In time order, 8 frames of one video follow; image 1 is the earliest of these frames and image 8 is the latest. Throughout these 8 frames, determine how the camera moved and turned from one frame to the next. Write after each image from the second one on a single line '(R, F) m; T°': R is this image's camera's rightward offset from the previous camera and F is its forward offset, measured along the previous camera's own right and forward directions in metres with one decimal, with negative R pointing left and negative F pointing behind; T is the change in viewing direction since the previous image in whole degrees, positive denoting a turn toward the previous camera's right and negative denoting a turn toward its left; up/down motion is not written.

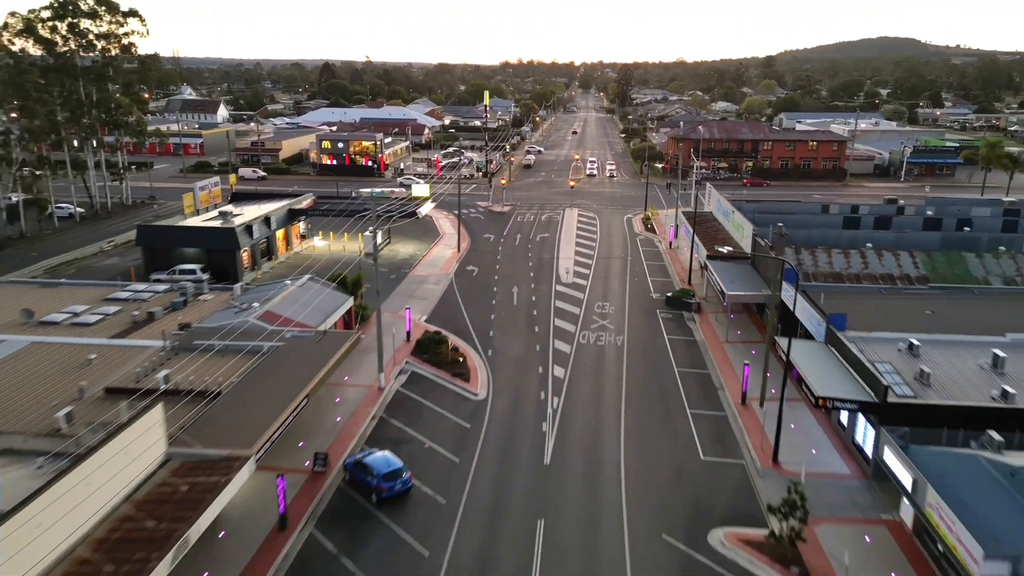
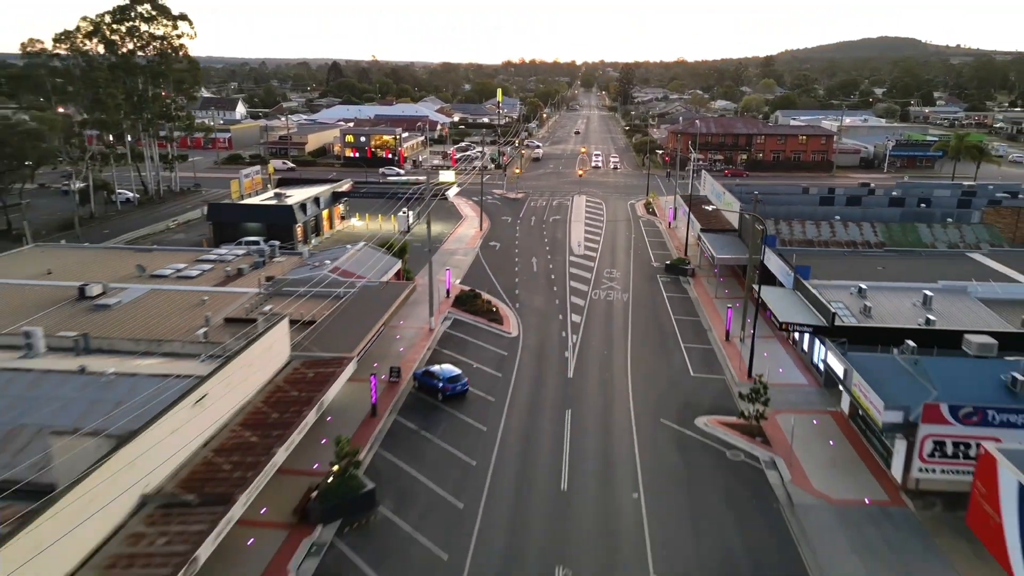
(-1.3, -6.4) m; 0°
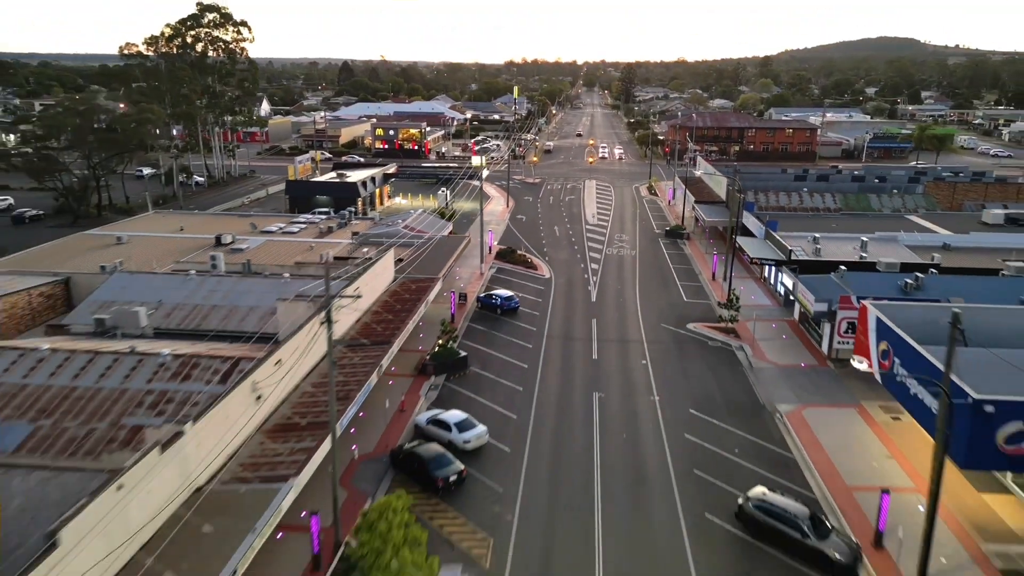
(-2.2, -9.8) m; 0°
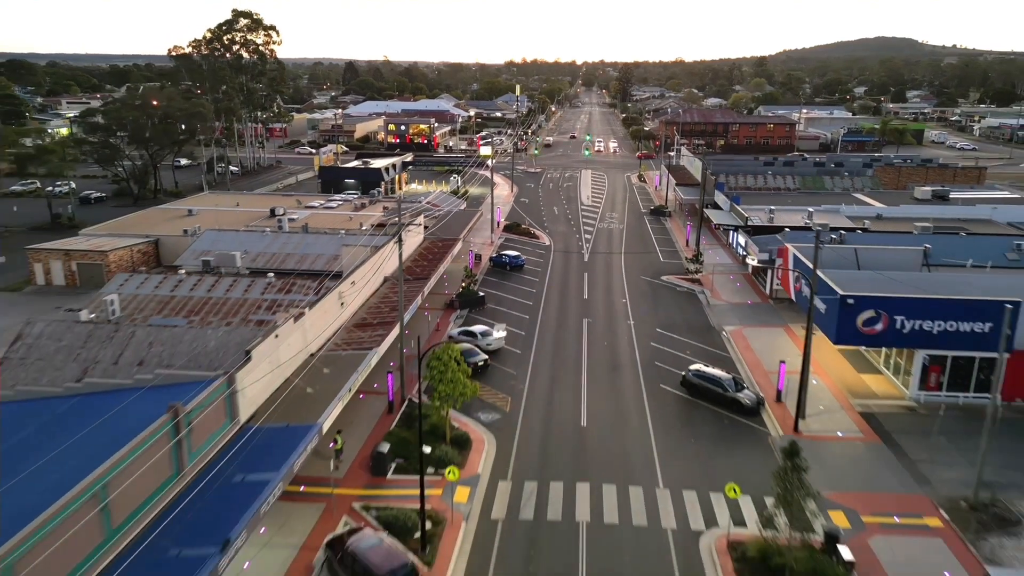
(-0.5, -8.3) m; 0°
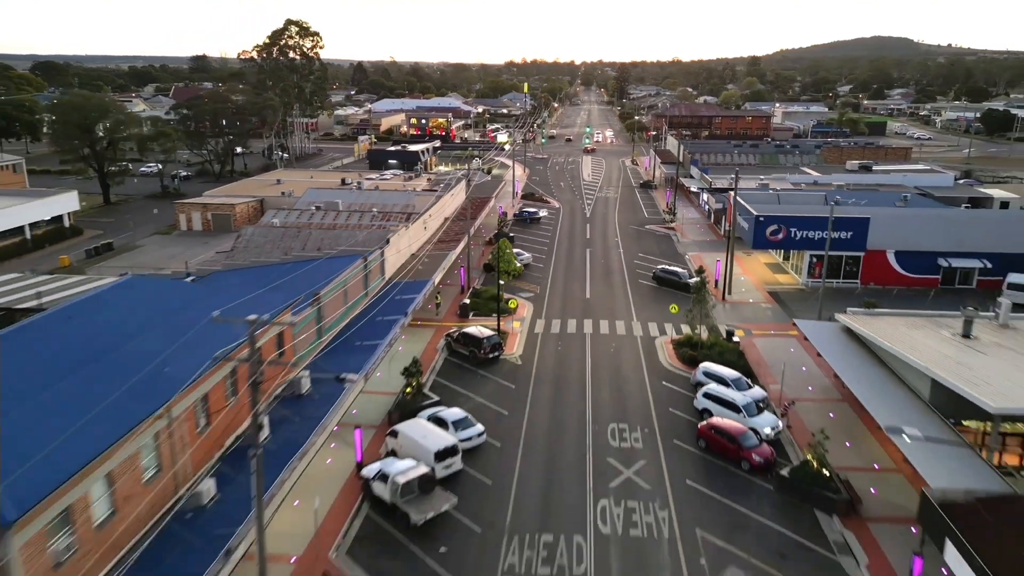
(-1.8, -14.1) m; 0°
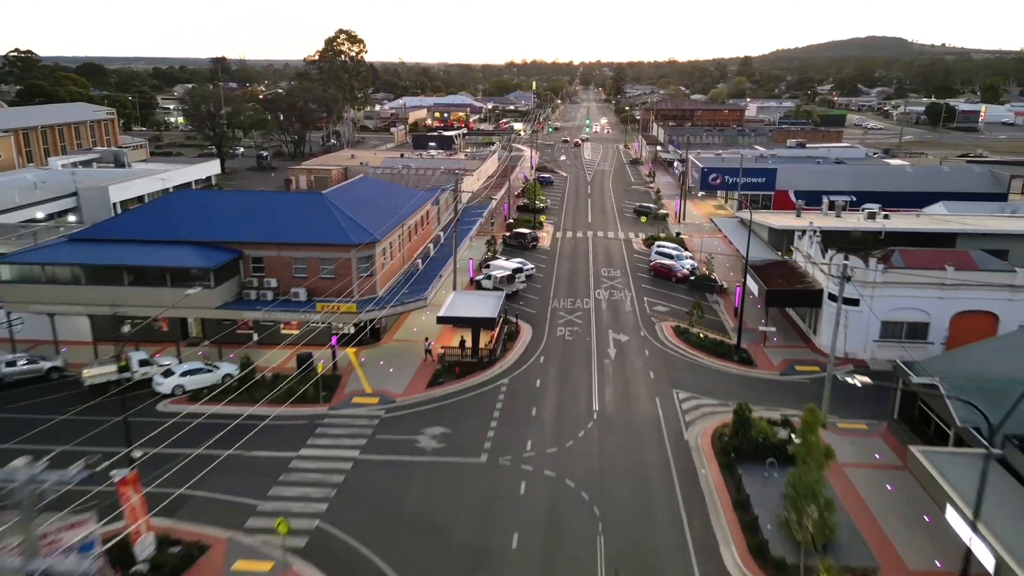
(-2.5, -20.0) m; 0°
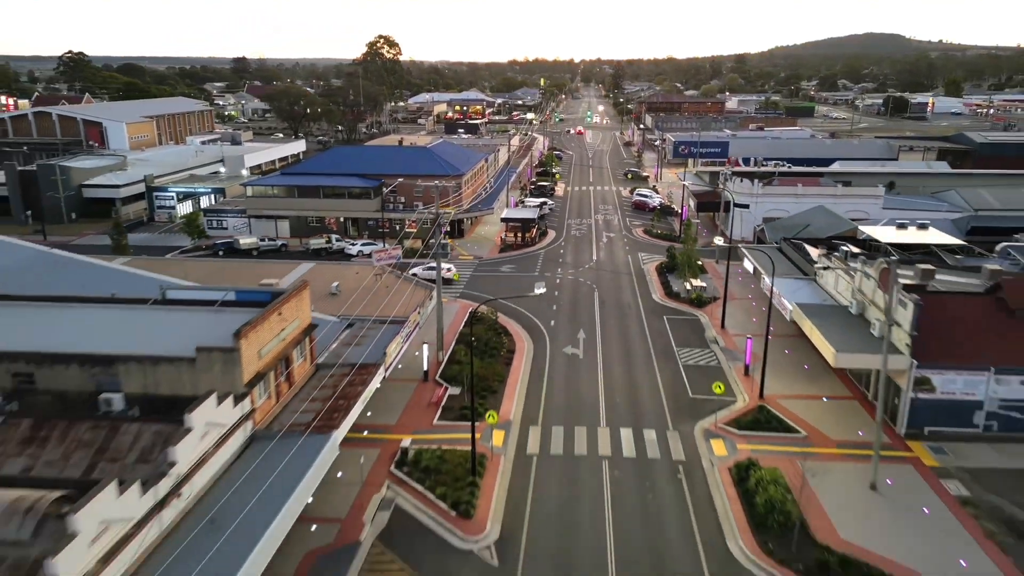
(-2.4, -21.3) m; 0°
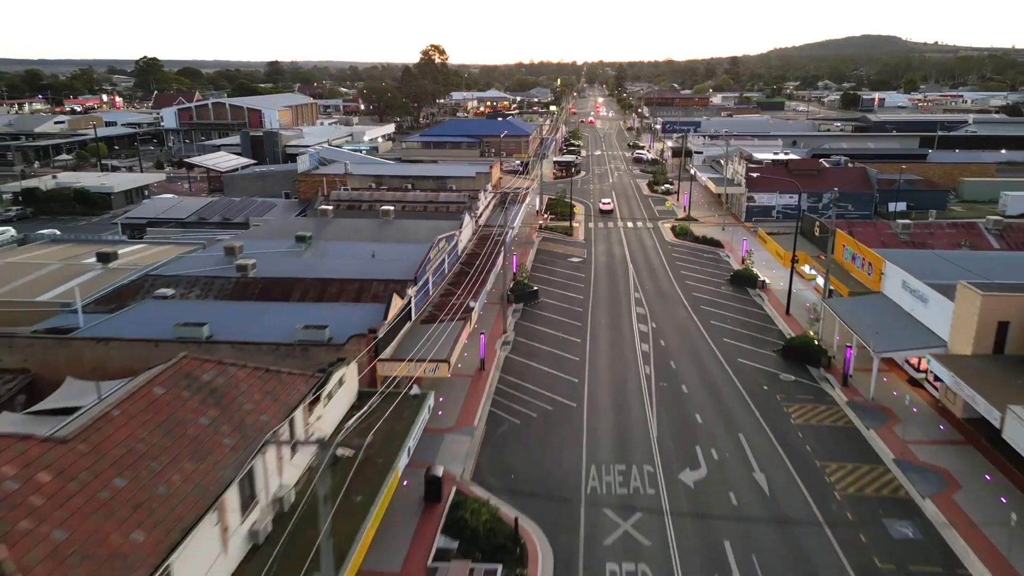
(-5.8, -34.3) m; 0°
